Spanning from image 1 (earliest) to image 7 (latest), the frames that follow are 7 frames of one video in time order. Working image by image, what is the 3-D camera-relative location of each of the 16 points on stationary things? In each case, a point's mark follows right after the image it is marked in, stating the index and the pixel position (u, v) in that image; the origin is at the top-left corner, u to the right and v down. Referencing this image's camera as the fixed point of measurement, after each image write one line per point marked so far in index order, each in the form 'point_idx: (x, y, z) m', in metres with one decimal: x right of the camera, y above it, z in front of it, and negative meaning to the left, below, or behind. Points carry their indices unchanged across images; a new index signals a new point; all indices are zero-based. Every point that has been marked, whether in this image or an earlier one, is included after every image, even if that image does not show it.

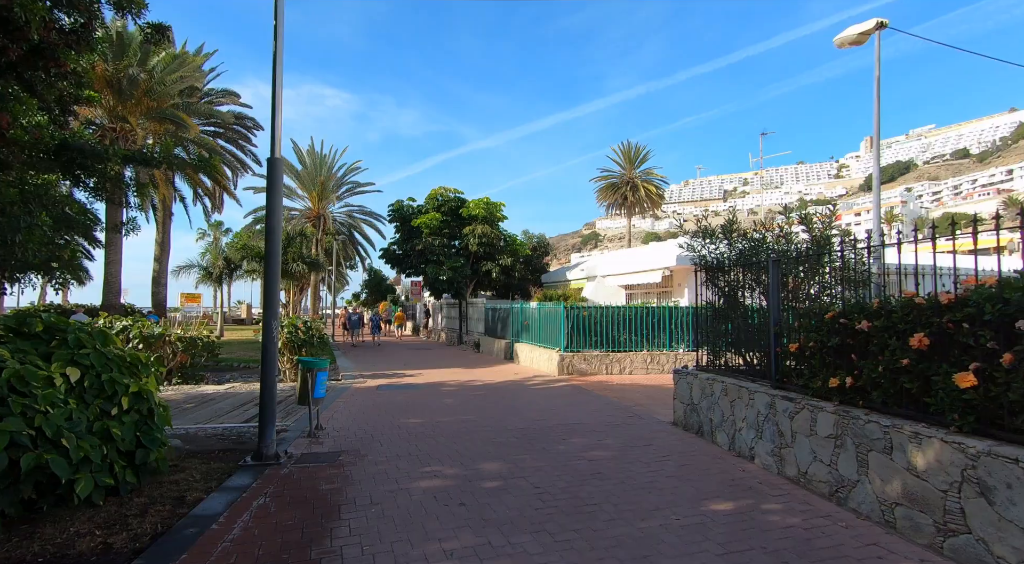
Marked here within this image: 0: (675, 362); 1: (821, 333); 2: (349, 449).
0: (+3.8, -1.9, +13.9) m
1: (+2.4, -0.4, +4.7) m
2: (-1.9, -2.0, +7.1) m
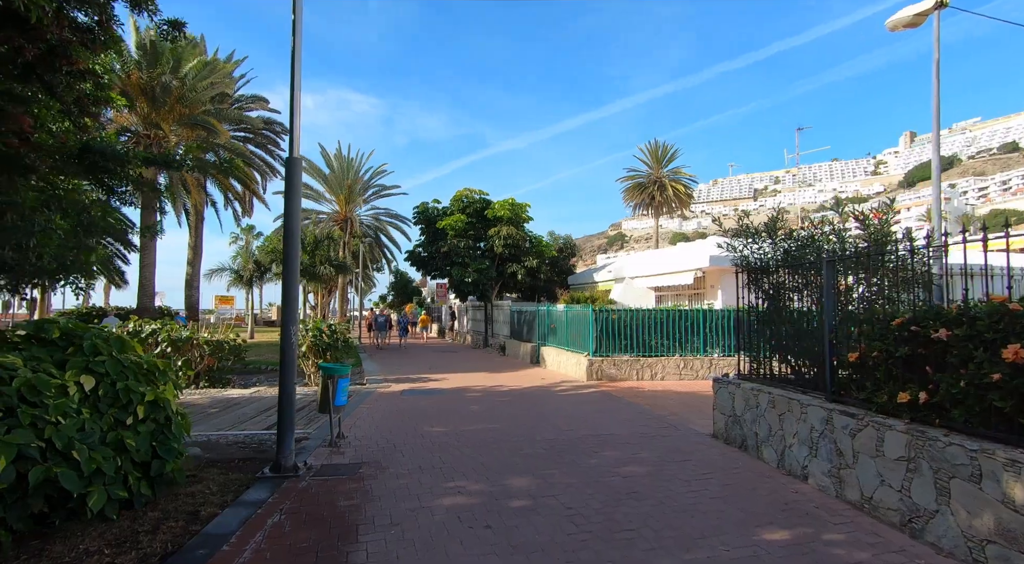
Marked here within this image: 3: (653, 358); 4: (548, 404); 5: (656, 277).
0: (+4.4, -1.9, +13.4) m
1: (+2.6, -0.4, +4.2) m
2: (-1.6, -2.0, +6.8) m
3: (+3.1, -1.7, +13.3) m
4: (+0.6, -2.1, +10.4) m
5: (+4.8, +0.1, +19.9) m
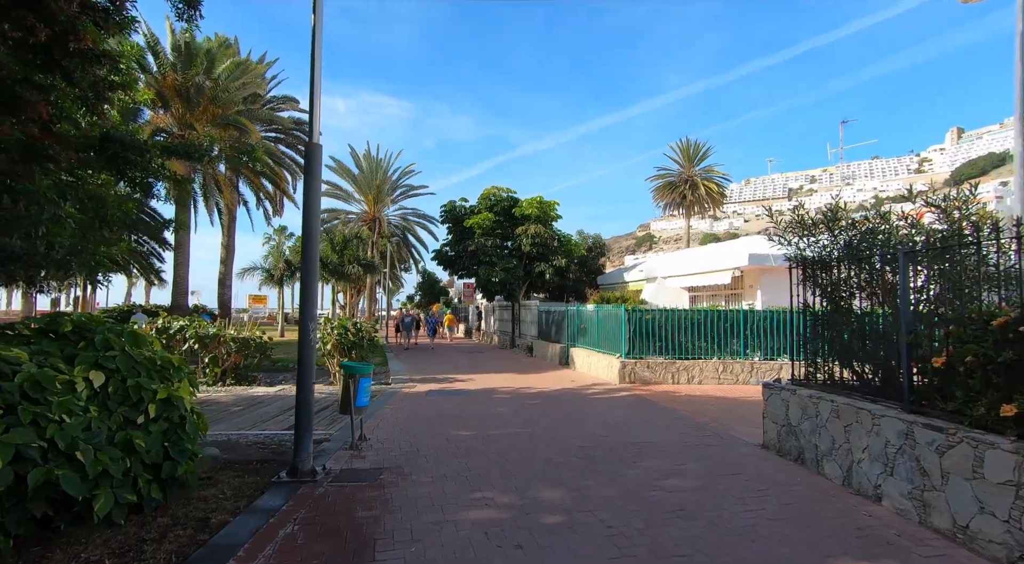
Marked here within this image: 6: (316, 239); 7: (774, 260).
0: (+5.0, -1.9, +12.7) m
1: (+2.8, -0.4, +3.6) m
2: (-1.3, -1.9, +6.4) m
3: (+3.7, -1.7, +12.7) m
4: (+1.1, -2.1, +9.9) m
5: (+5.7, +0.1, +19.2) m
6: (-2.1, +0.5, +6.5) m
7: (+7.0, +0.6, +16.0) m
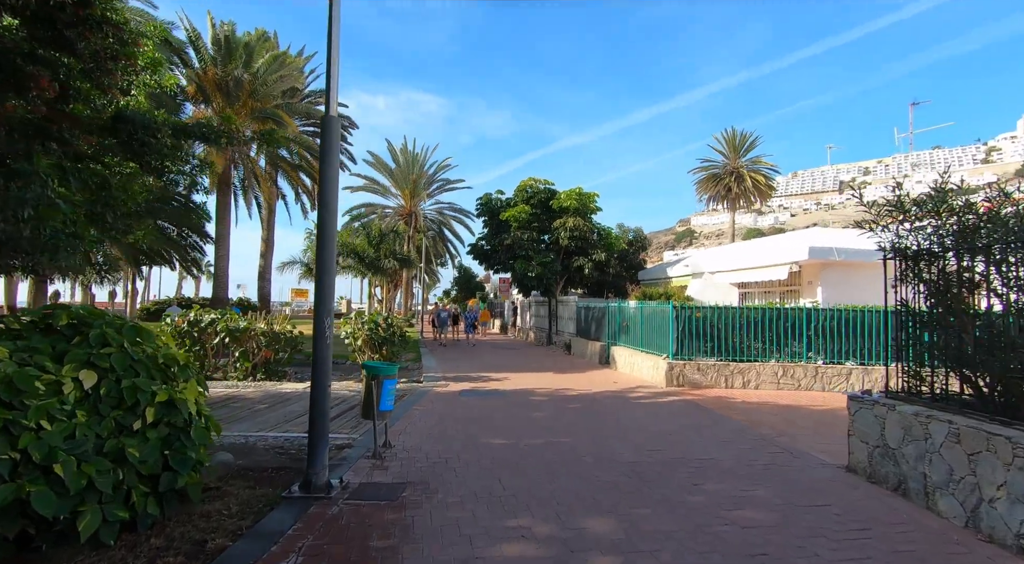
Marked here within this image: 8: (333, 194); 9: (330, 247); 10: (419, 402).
0: (+5.7, -1.8, +11.6) m
1: (+3.0, -0.3, +2.7) m
2: (-0.9, -1.9, +5.7) m
3: (+4.4, -1.6, +11.7) m
4: (+1.7, -2.0, +9.0) m
5: (+6.8, +0.3, +18.0) m
6: (-1.7, +0.6, +5.8) m
7: (+7.9, +0.7, +14.8) m
8: (-1.7, +0.9, +5.8) m
9: (-1.7, +0.3, +5.7) m
10: (-1.6, -2.1, +10.7) m
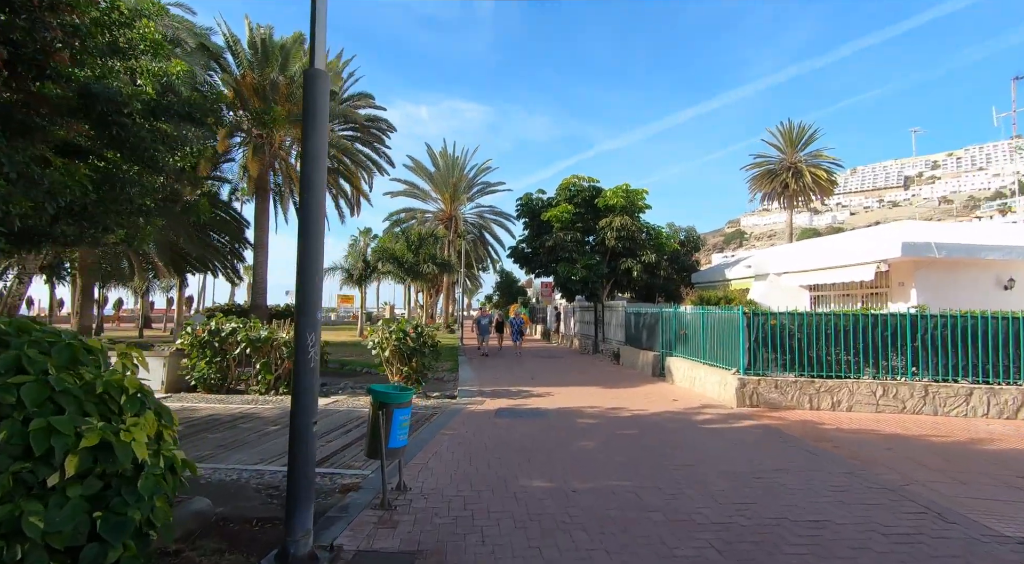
0: (+6.4, -1.8, +9.7) m
1: (+3.1, -0.3, +1.0) m
2: (-0.6, -1.9, +4.3) m
3: (+5.2, -1.6, +9.8) m
4: (+2.2, -2.0, +7.4) m
5: (+8.0, +0.2, +16.0) m
6: (-1.4, +0.5, +4.4) m
7: (+8.8, +0.7, +12.7) m
8: (-1.4, +0.8, +4.5) m
9: (-1.4, +0.3, +4.4) m
10: (-1.0, -2.2, +9.3) m
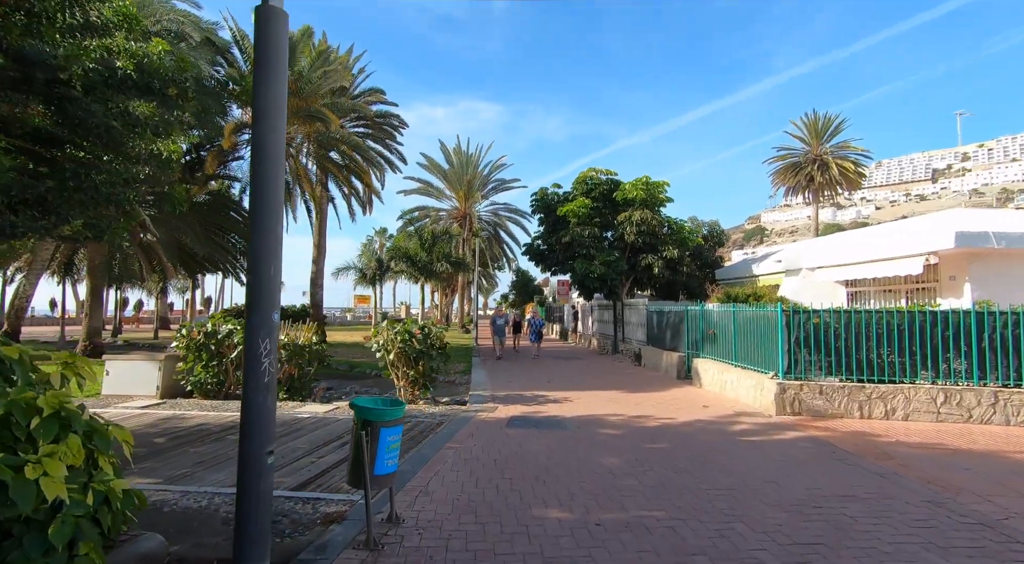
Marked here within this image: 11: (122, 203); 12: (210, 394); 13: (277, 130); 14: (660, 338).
0: (+6.6, -1.7, +8.6) m
1: (+3.0, -0.2, 0.0) m
2: (-0.5, -1.8, +3.4) m
3: (+5.4, -1.5, +8.8) m
4: (+2.4, -1.9, +6.4) m
5: (+8.3, +0.3, +14.9) m
6: (-1.3, +0.6, +3.5) m
7: (+9.1, +0.8, +11.5) m
8: (-1.4, +0.9, +3.6) m
9: (-1.4, +0.3, +3.5) m
10: (-0.8, -2.1, +8.4) m
11: (-4.1, +0.8, +6.7) m
12: (-6.3, -2.3, +12.7) m
13: (-1.3, +0.9, +3.5) m
14: (+4.2, -1.6, +17.2) m
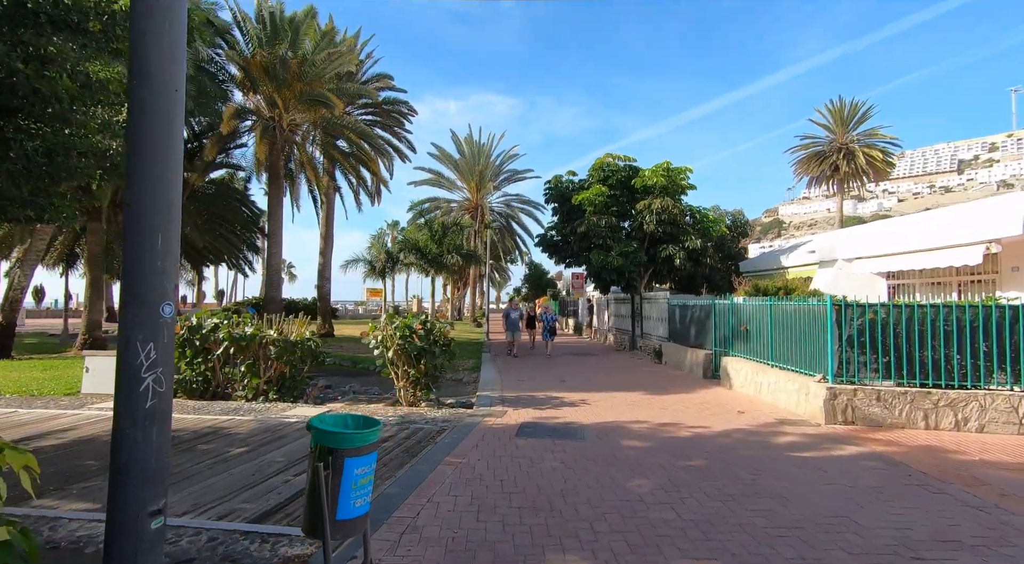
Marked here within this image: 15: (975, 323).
0: (+6.8, -1.6, +7.3) m
1: (+3.0, -0.2, -1.2) m
2: (-0.5, -1.7, +2.2) m
3: (+5.5, -1.4, +7.5) m
4: (+2.5, -1.8, +5.2) m
5: (+8.6, +0.5, +13.6) m
6: (-1.3, +0.7, +2.4) m
7: (+9.3, +0.9, +10.2) m
8: (-1.3, +1.0, +2.5) m
9: (-1.3, +0.4, +2.4) m
10: (-0.6, -2.0, +7.3) m
11: (-4.1, +1.0, +5.6) m
12: (-6.1, -2.1, +11.7) m
13: (-1.3, +1.0, +2.3) m
14: (+4.5, -1.4, +16.0) m
15: (+5.9, -0.5, +7.7) m
